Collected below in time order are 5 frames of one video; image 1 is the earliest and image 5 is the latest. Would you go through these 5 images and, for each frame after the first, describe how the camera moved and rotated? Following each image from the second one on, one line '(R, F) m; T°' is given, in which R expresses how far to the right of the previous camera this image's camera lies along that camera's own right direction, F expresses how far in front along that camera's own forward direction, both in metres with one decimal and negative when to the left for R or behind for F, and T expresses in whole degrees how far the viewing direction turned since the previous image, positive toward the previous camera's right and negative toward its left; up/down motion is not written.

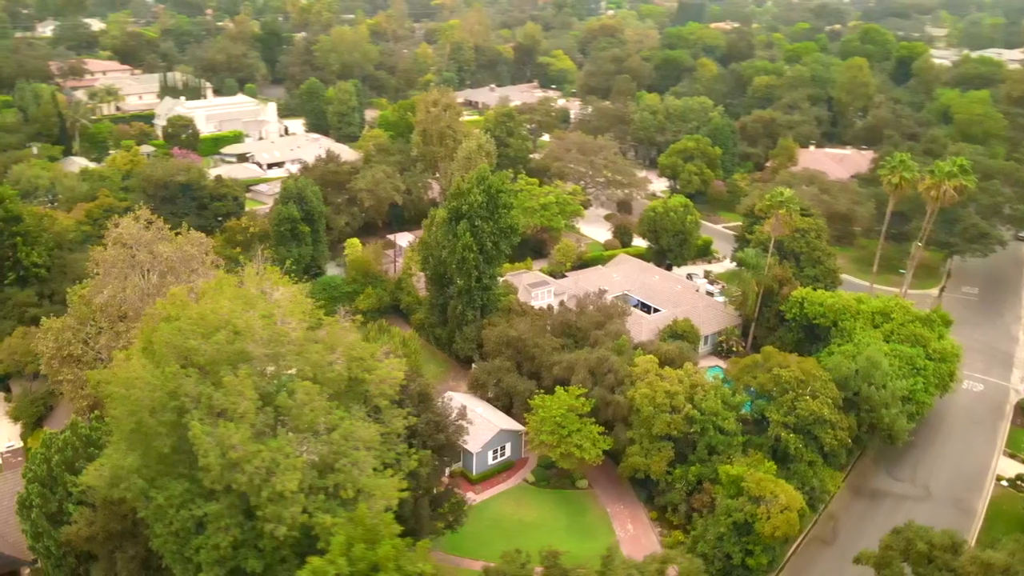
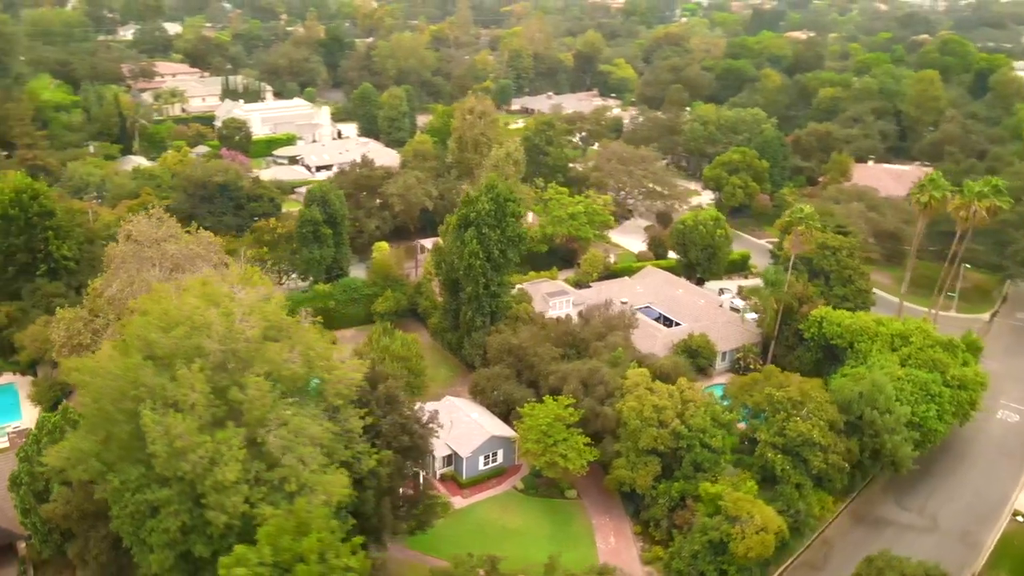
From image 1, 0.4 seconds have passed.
(+2.3, -0.2) m; -5°
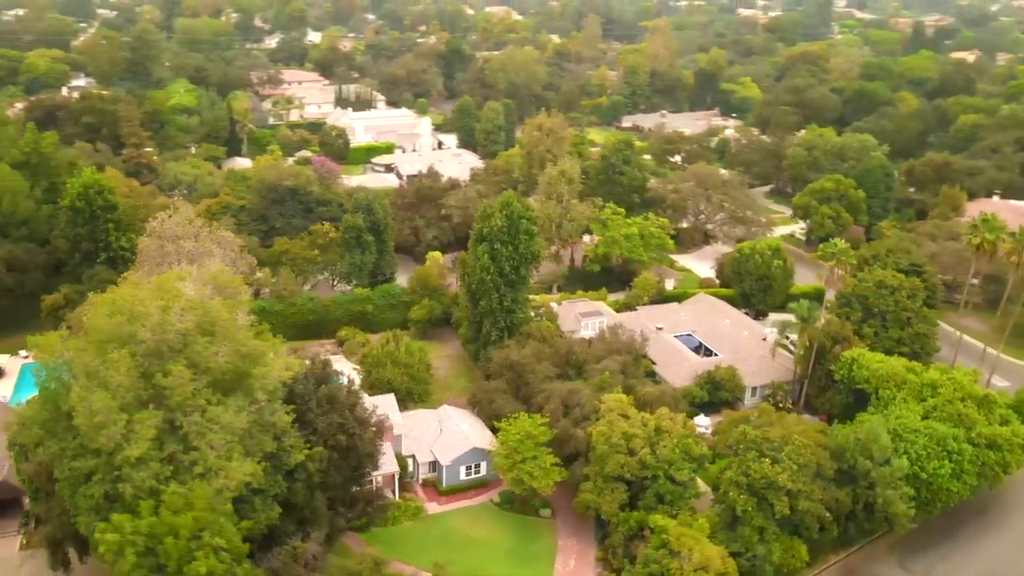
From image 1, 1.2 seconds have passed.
(+4.9, -0.3) m; -9°
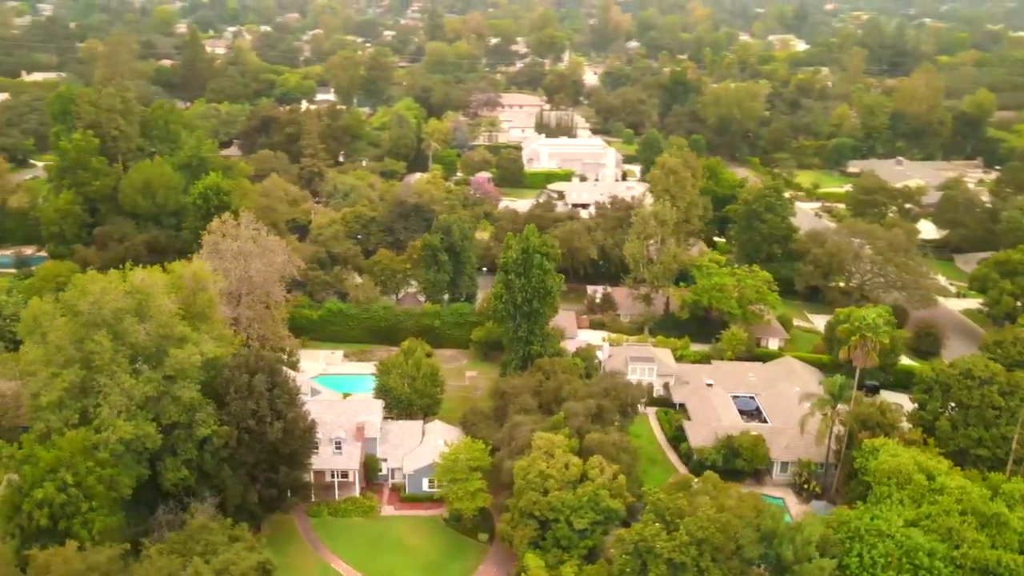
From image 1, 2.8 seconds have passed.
(+10.3, 0.0) m; -18°
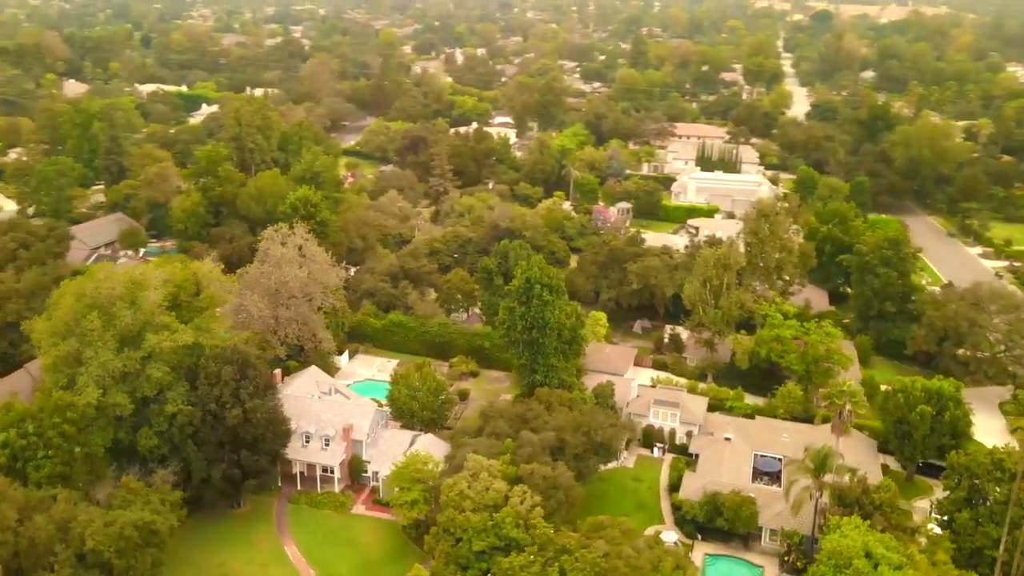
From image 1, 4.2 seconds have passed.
(+9.6, -0.3) m; -16°
